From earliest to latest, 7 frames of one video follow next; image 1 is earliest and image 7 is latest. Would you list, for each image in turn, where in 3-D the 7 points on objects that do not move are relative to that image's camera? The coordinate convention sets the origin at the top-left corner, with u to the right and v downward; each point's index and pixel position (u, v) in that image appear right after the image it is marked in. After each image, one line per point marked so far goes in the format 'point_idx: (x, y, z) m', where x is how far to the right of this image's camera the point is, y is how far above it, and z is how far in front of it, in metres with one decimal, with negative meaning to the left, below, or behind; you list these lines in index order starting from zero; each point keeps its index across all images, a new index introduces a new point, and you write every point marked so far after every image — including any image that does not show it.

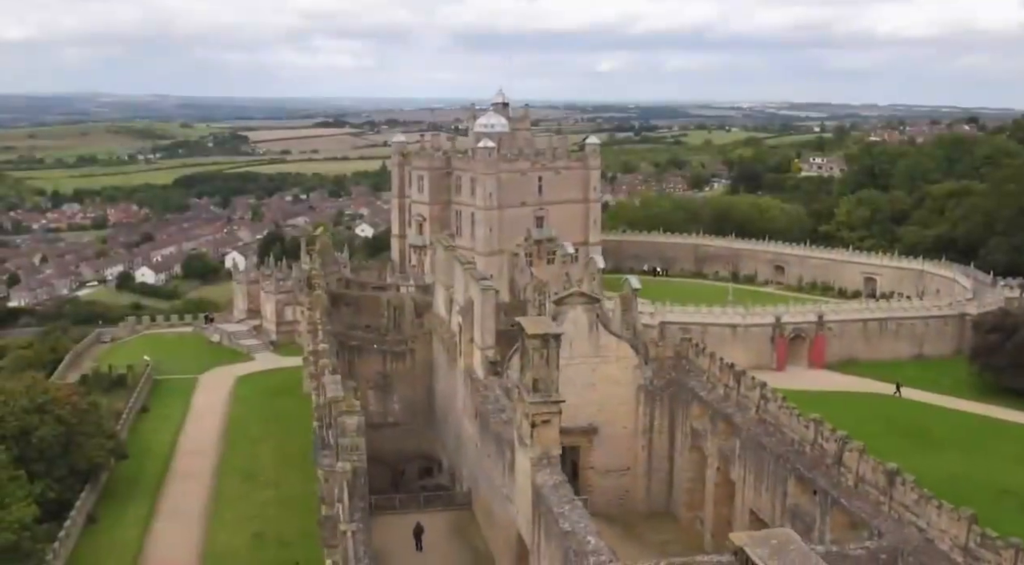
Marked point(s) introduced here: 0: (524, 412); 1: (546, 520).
0: (+0.3, -2.8, +20.4) m
1: (+0.7, -4.7, +18.6) m
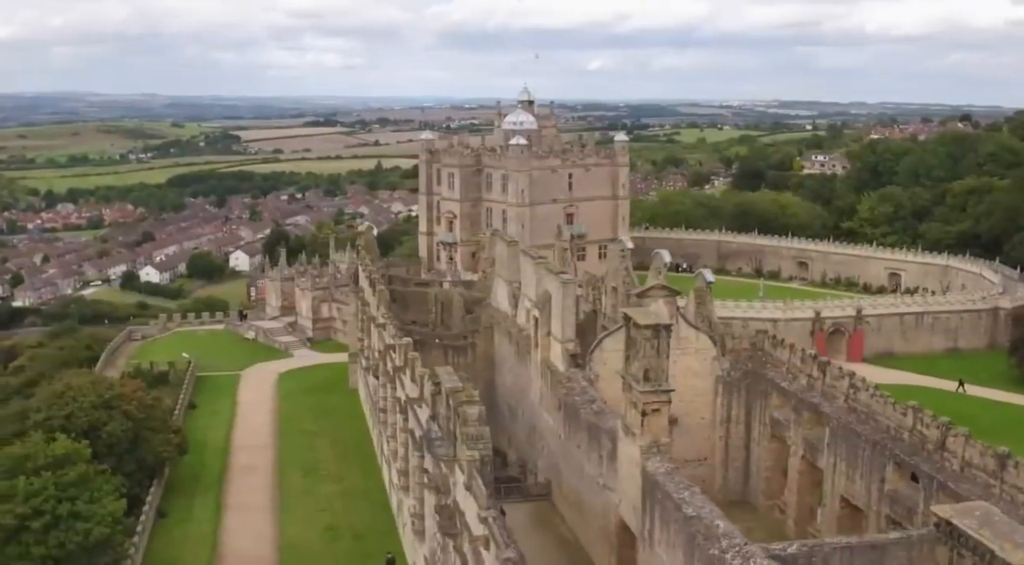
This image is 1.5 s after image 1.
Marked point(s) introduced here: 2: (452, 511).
0: (+2.7, -2.6, +20.8) m
1: (+3.0, -4.5, +19.0) m
2: (-1.2, -4.7, +19.4) m
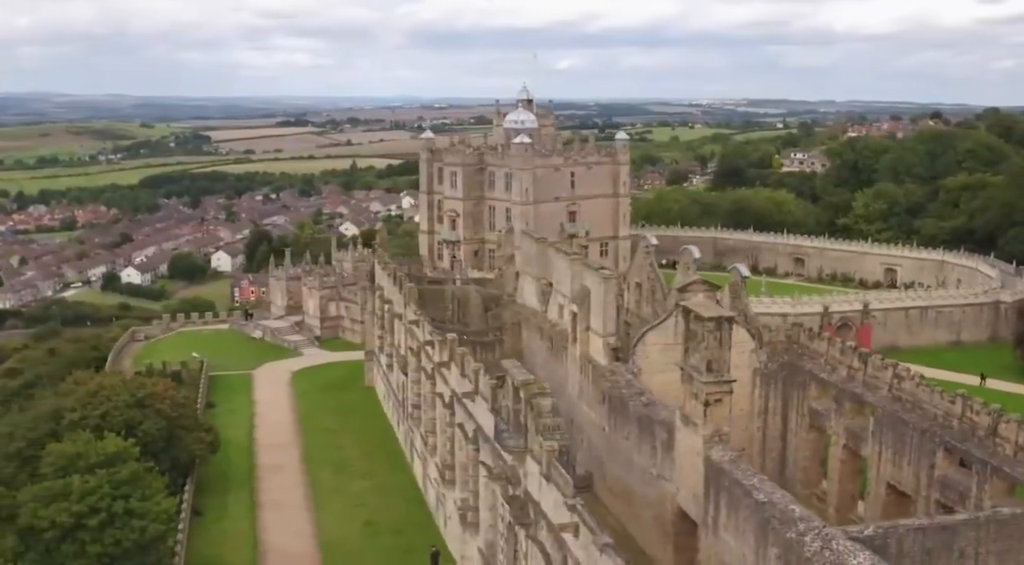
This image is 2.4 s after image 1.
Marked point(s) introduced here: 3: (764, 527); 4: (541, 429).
0: (+4.1, -2.4, +21.3) m
1: (+4.5, -4.4, +19.6) m
2: (+0.3, -4.6, +19.8) m
3: (+4.9, -4.7, +18.1) m
4: (+0.6, -2.9, +19.0) m
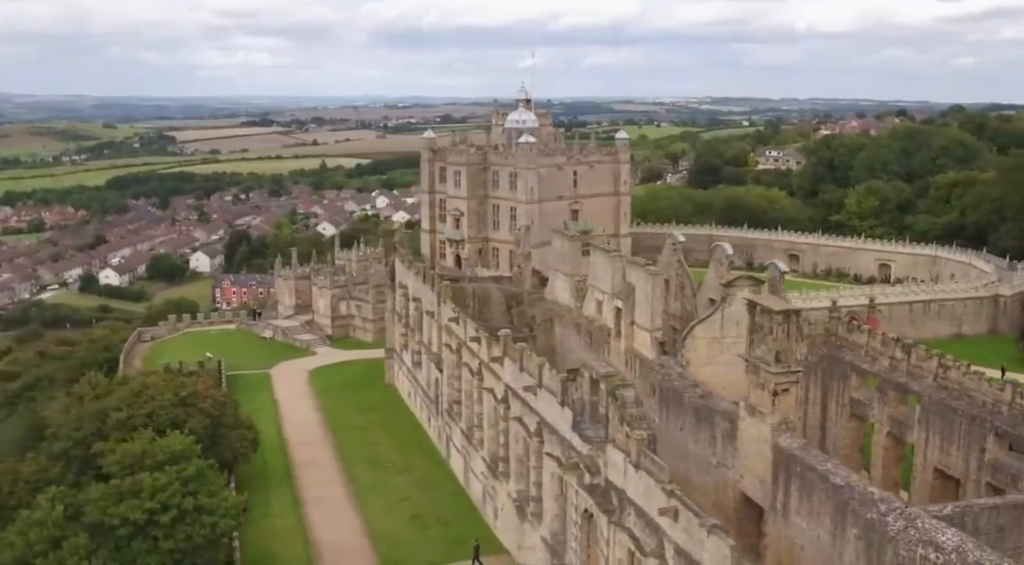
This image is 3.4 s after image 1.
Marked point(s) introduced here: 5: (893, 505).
0: (+5.8, -2.3, +22.1) m
1: (+6.3, -4.2, +20.5) m
2: (+2.0, -4.5, +20.5) m
3: (+6.7, -4.5, +19.0) m
4: (+2.4, -2.8, +19.7) m
5: (+7.3, -4.3, +18.0) m
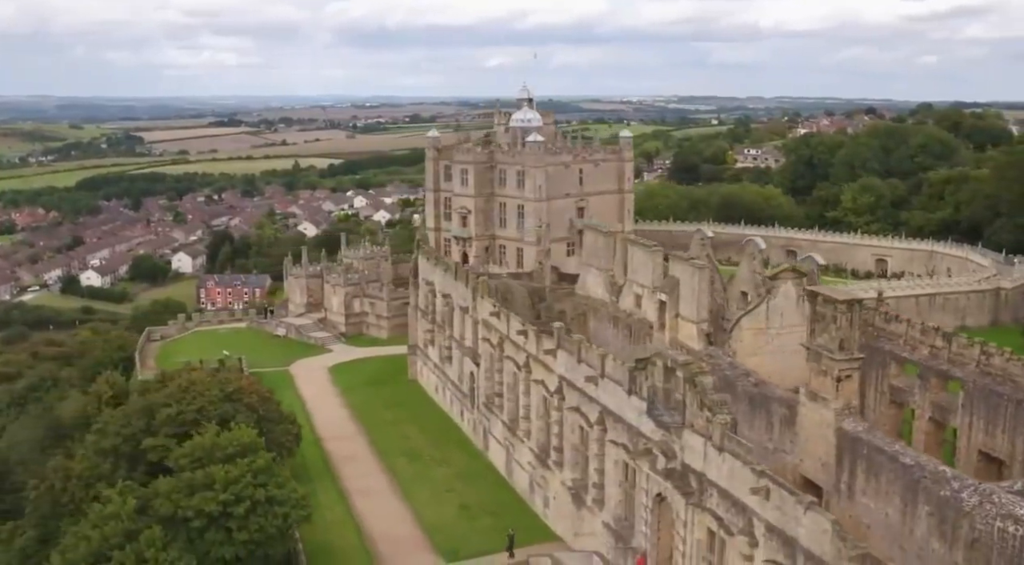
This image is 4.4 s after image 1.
0: (+7.6, -2.1, +23.1) m
1: (+8.1, -4.0, +21.4) m
2: (+3.9, -4.3, +21.4) m
3: (+8.5, -4.3, +20.0) m
4: (+4.3, -2.6, +20.6) m
5: (+9.1, -4.0, +19.1) m
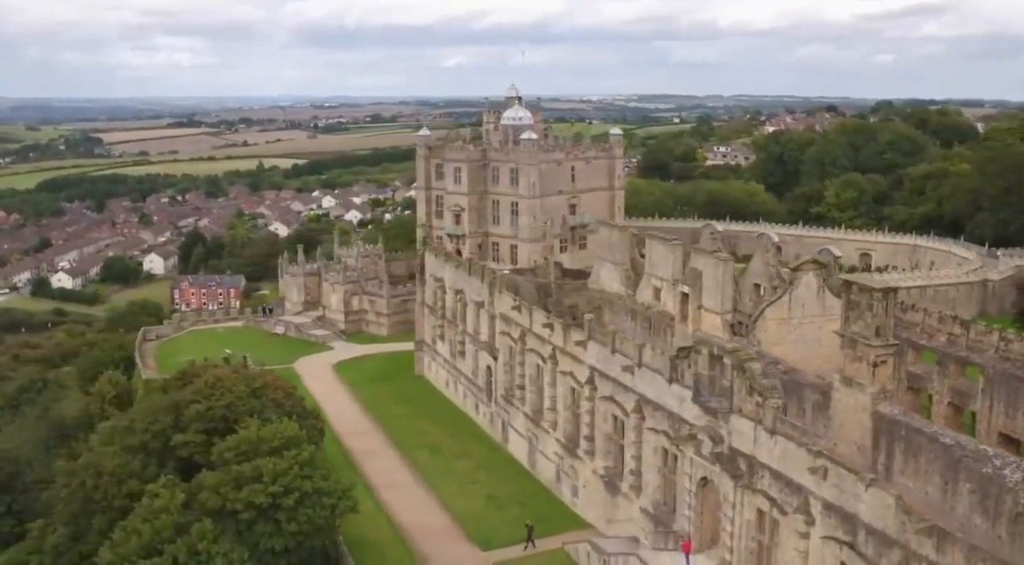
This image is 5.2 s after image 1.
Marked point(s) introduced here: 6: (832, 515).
0: (+8.7, -1.8, +24.0) m
1: (+9.4, -3.7, +22.3) m
2: (+5.1, -4.1, +22.2) m
3: (+9.9, -4.1, +21.0) m
4: (+5.5, -2.4, +21.4) m
5: (+10.5, -3.8, +20.0) m
6: (+6.4, -4.6, +18.9) m
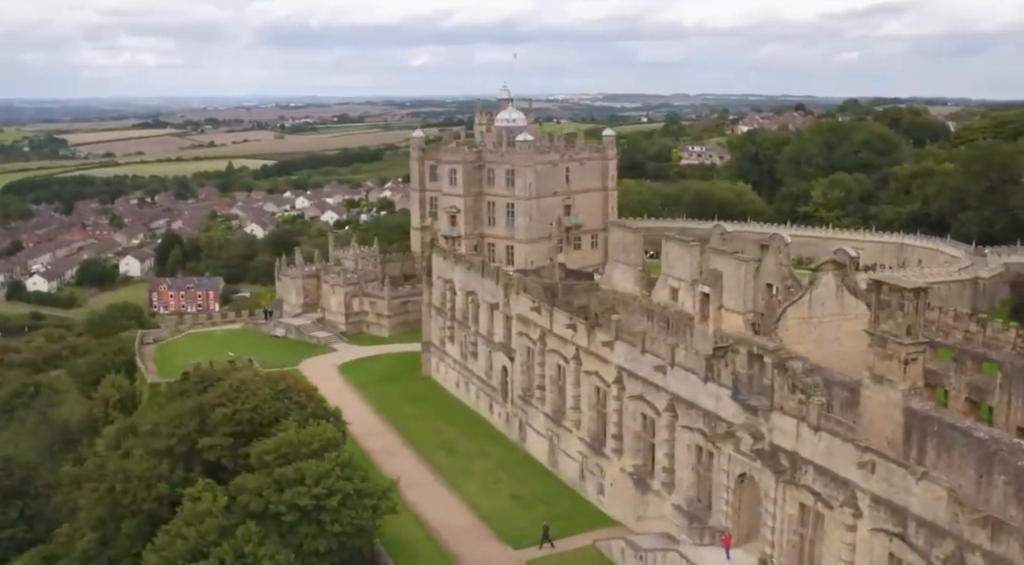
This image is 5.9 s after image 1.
0: (+9.8, -1.8, +24.7) m
1: (+10.5, -3.7, +23.1) m
2: (+6.2, -4.1, +22.8) m
3: (+11.0, -4.1, +21.7) m
4: (+6.7, -2.4, +22.0) m
5: (+11.7, -3.8, +20.8) m
6: (+7.6, -4.7, +19.6) m
